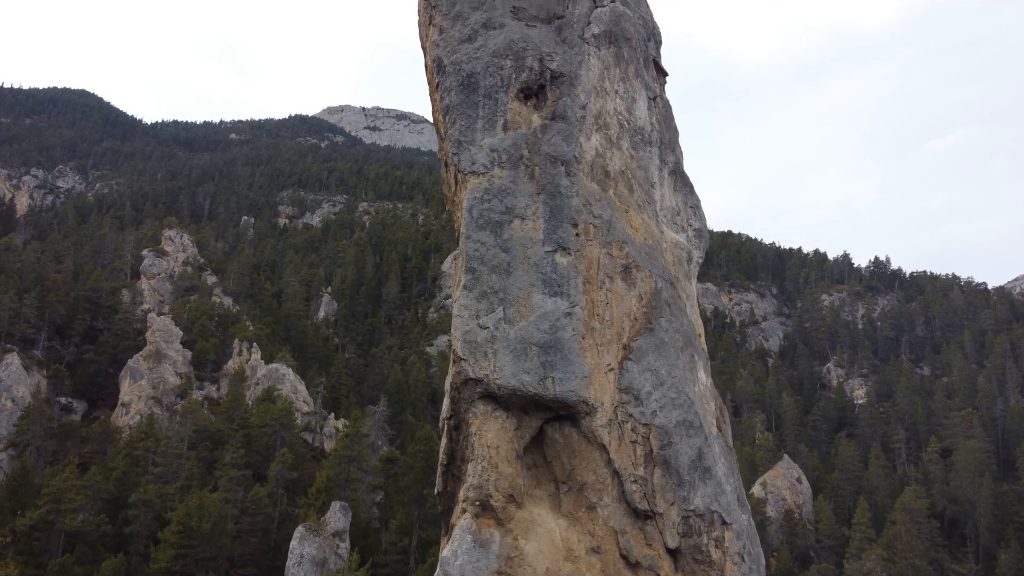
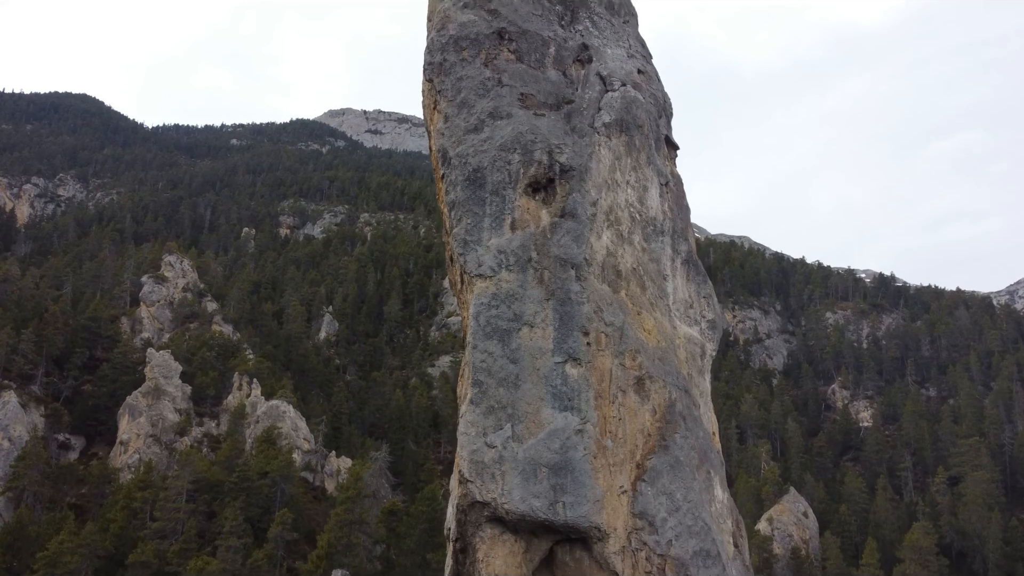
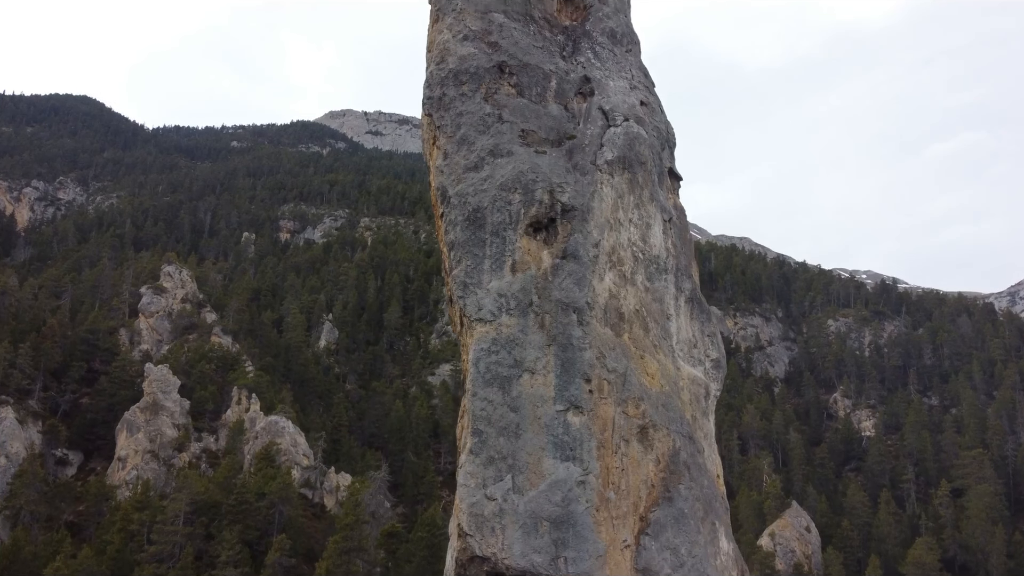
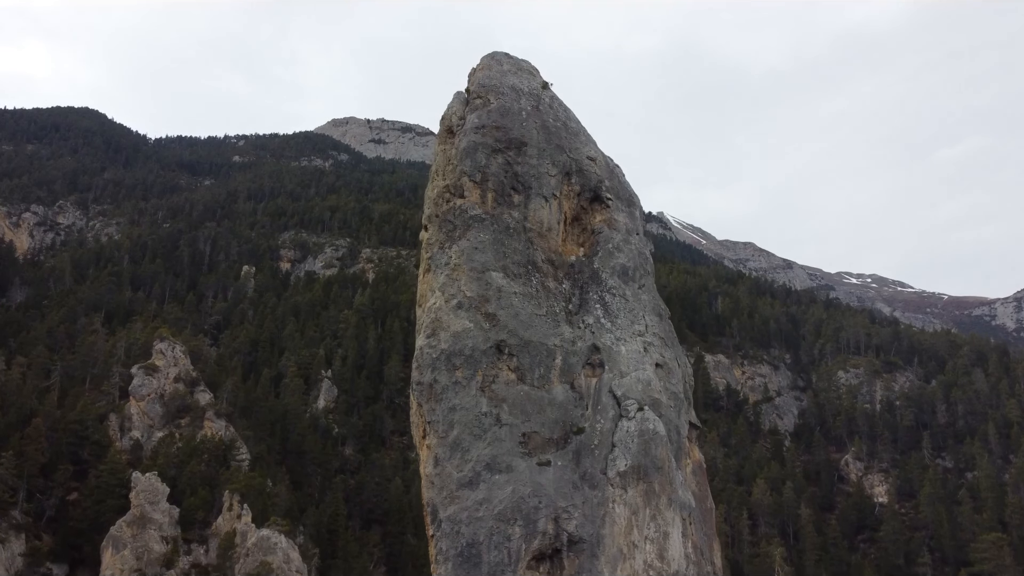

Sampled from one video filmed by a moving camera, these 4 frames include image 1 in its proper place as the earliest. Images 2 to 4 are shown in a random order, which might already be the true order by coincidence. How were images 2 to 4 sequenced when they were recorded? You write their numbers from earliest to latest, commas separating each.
2, 3, 4
